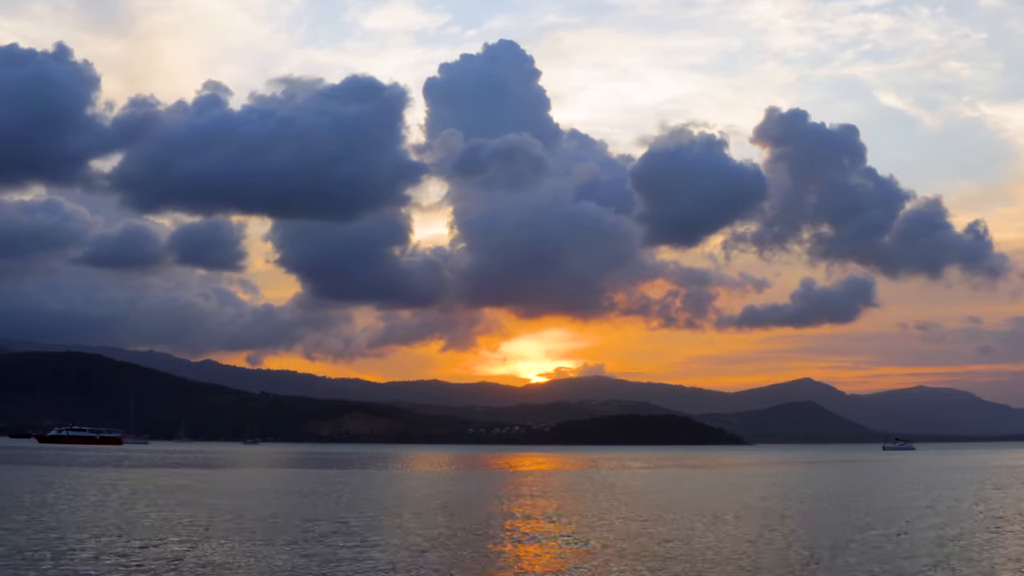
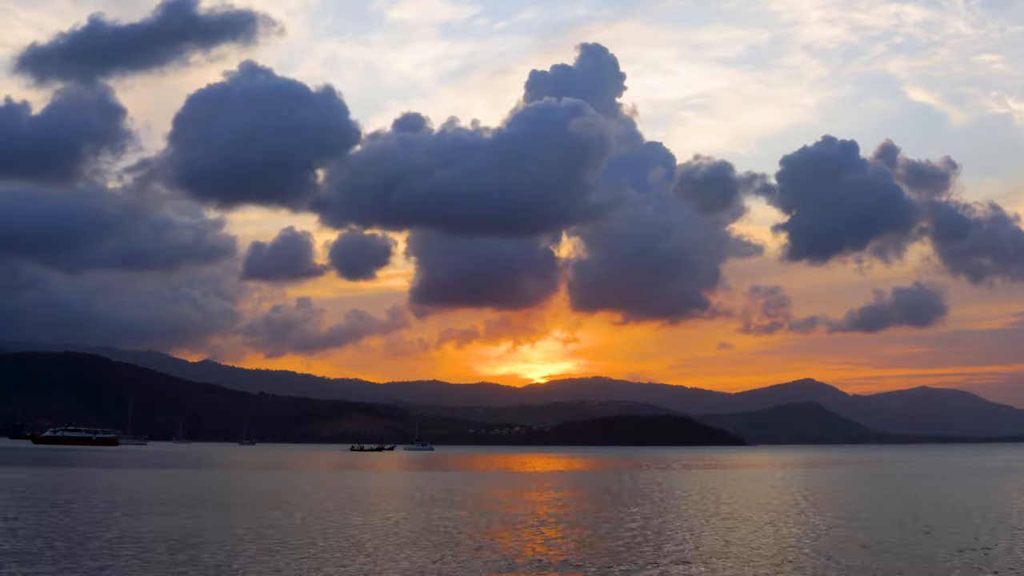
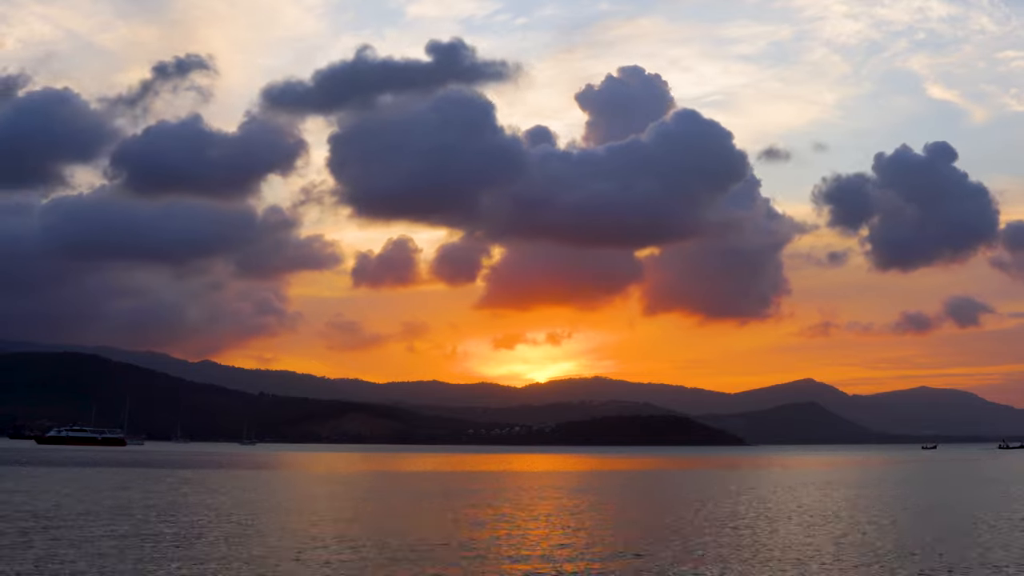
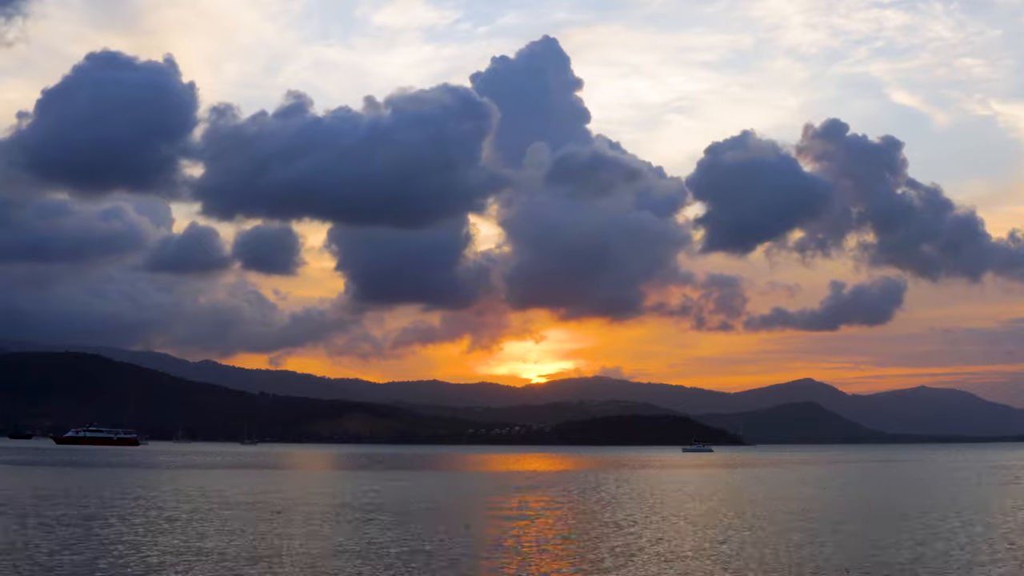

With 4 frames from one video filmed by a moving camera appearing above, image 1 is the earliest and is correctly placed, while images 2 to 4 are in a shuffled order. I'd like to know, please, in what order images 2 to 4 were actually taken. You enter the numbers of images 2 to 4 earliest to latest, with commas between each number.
4, 2, 3
